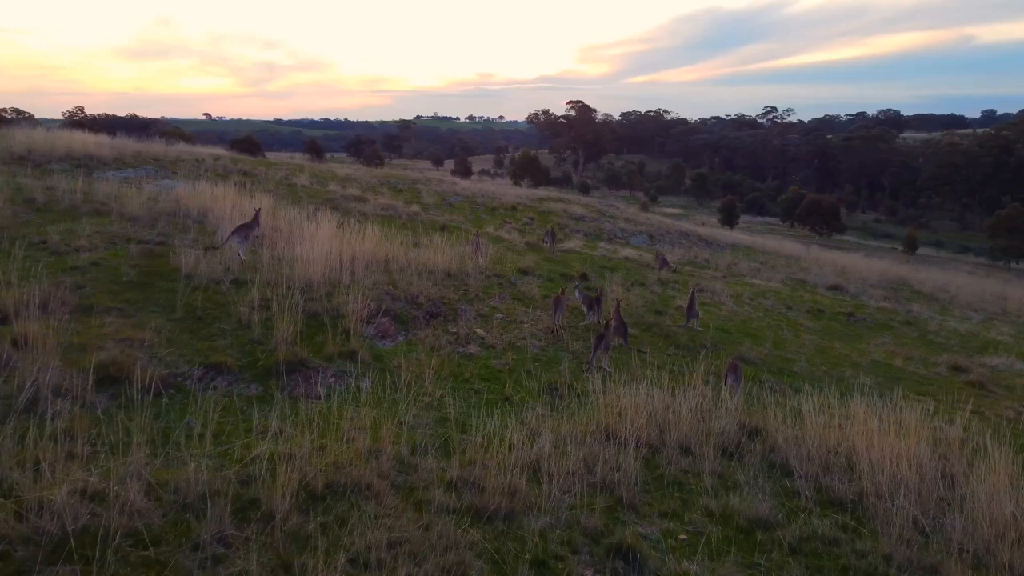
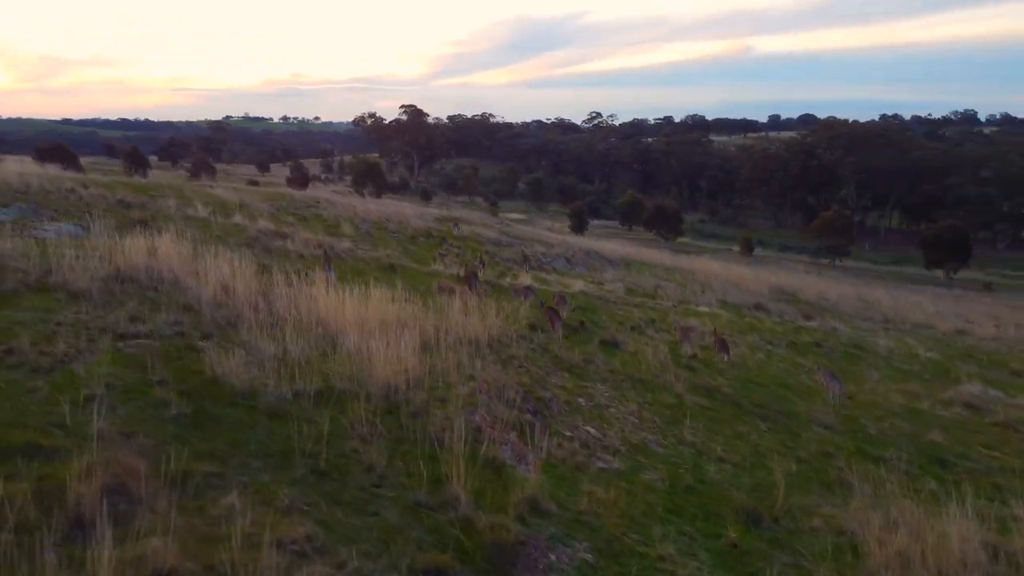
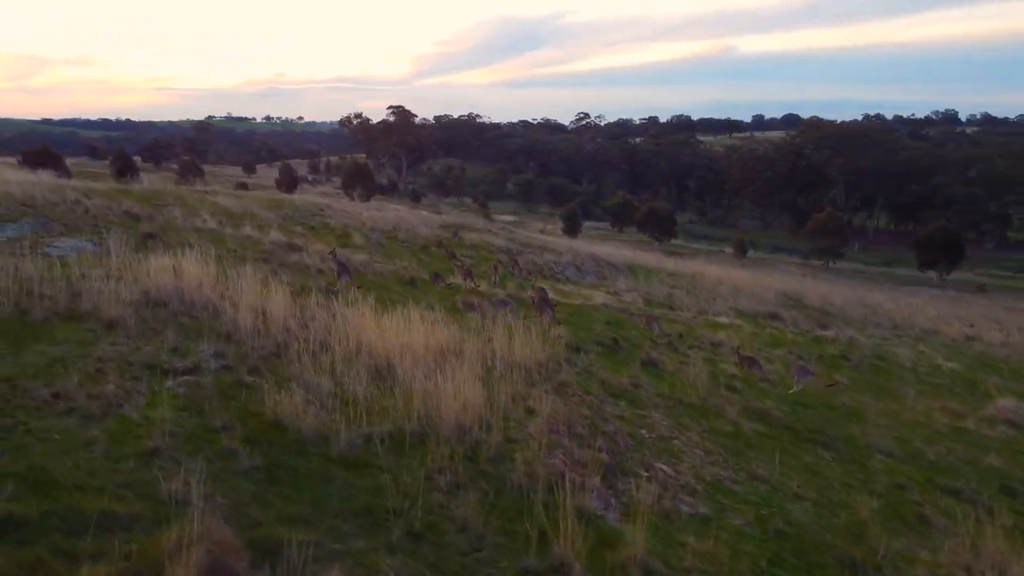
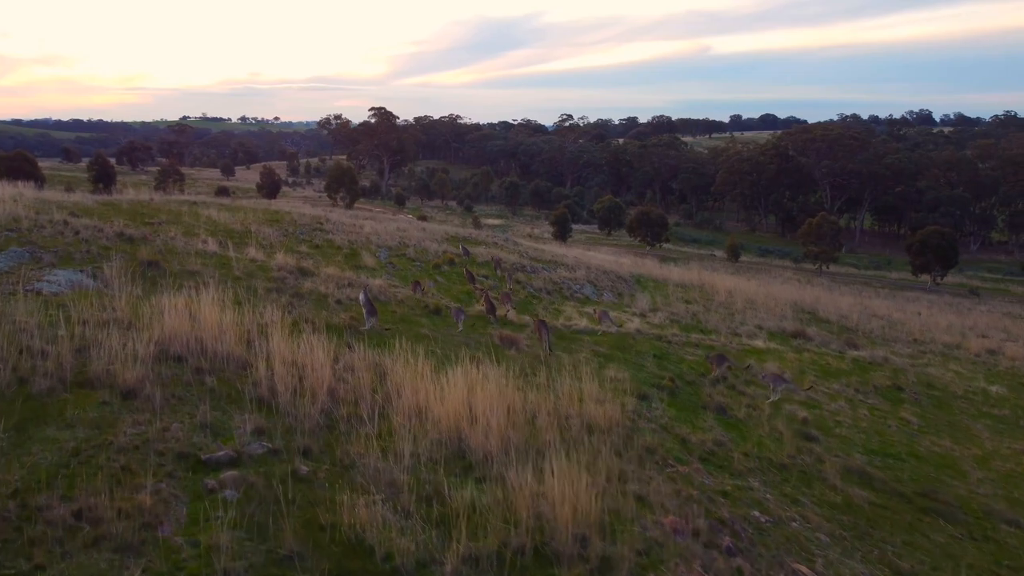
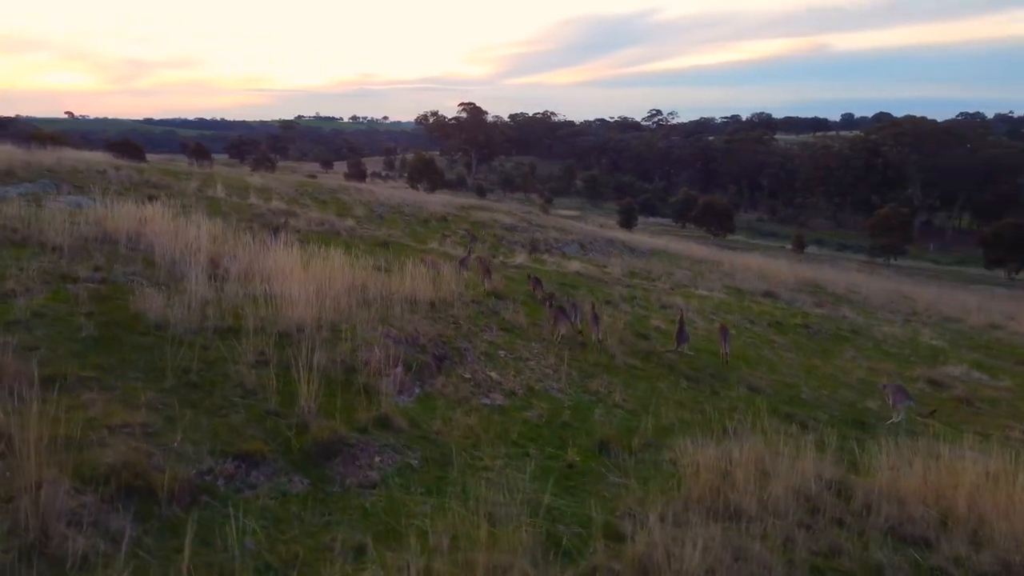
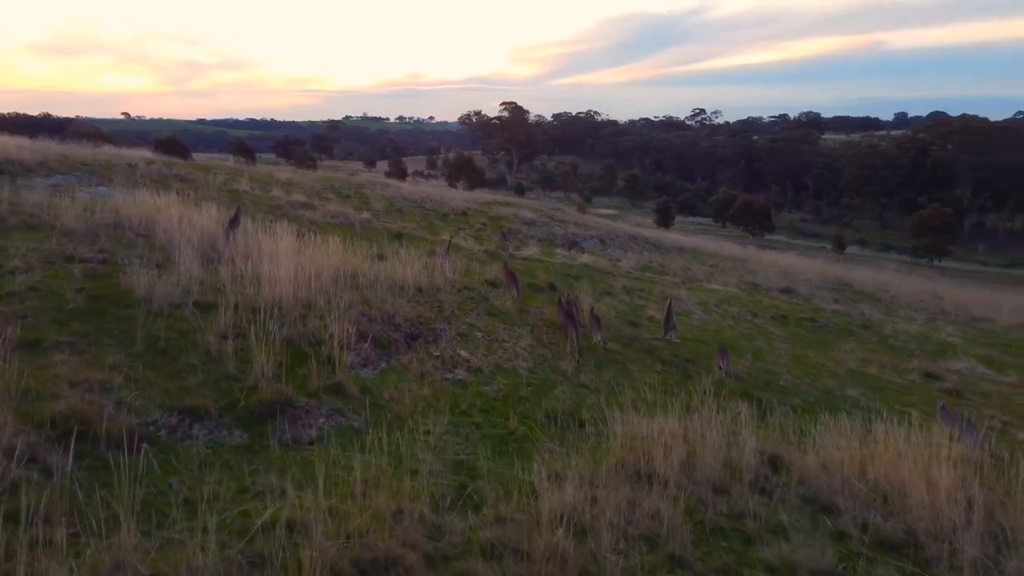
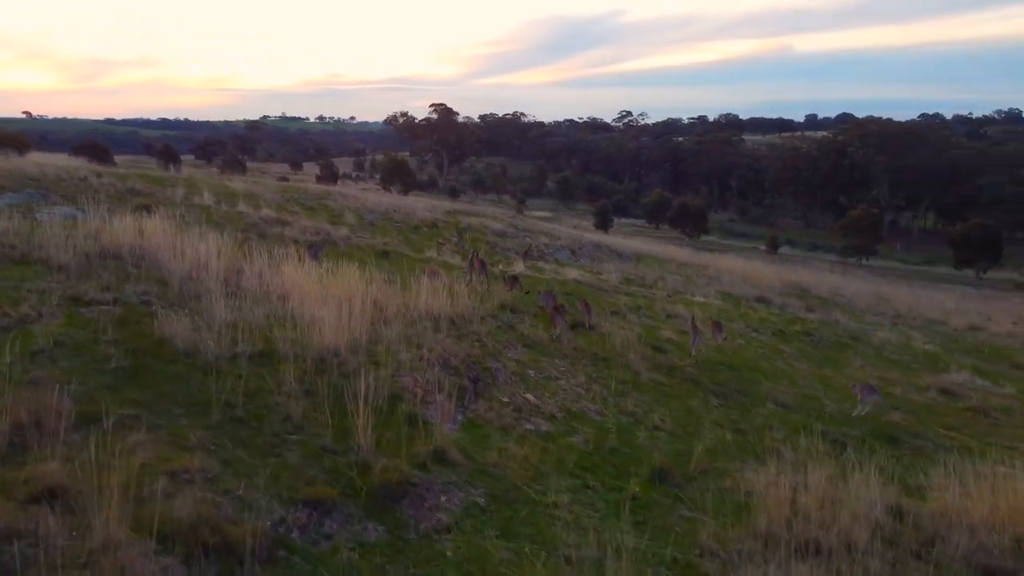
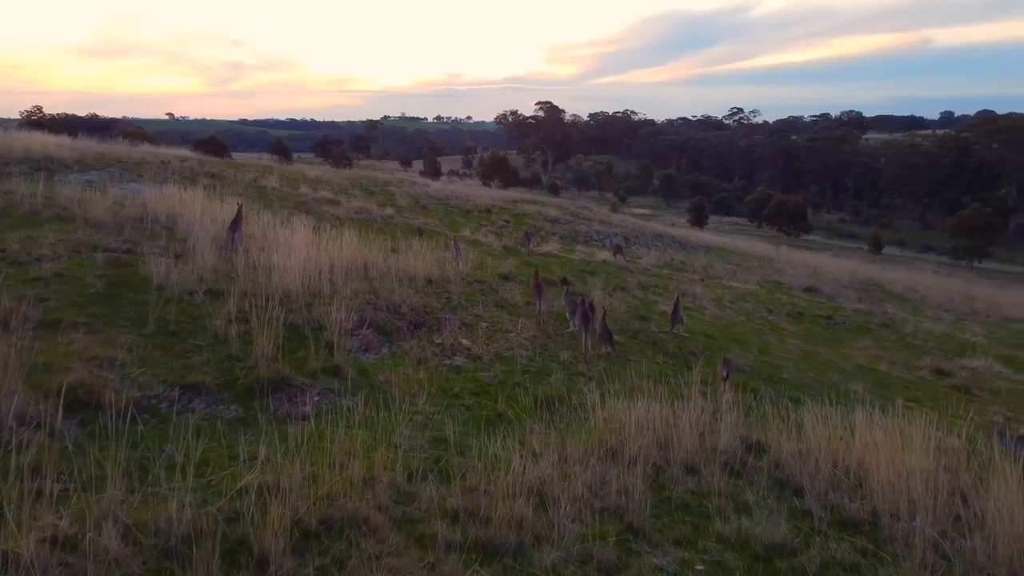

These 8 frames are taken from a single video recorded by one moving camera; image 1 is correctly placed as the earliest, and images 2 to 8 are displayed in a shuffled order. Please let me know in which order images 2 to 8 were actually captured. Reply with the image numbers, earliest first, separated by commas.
8, 6, 5, 7, 2, 3, 4
